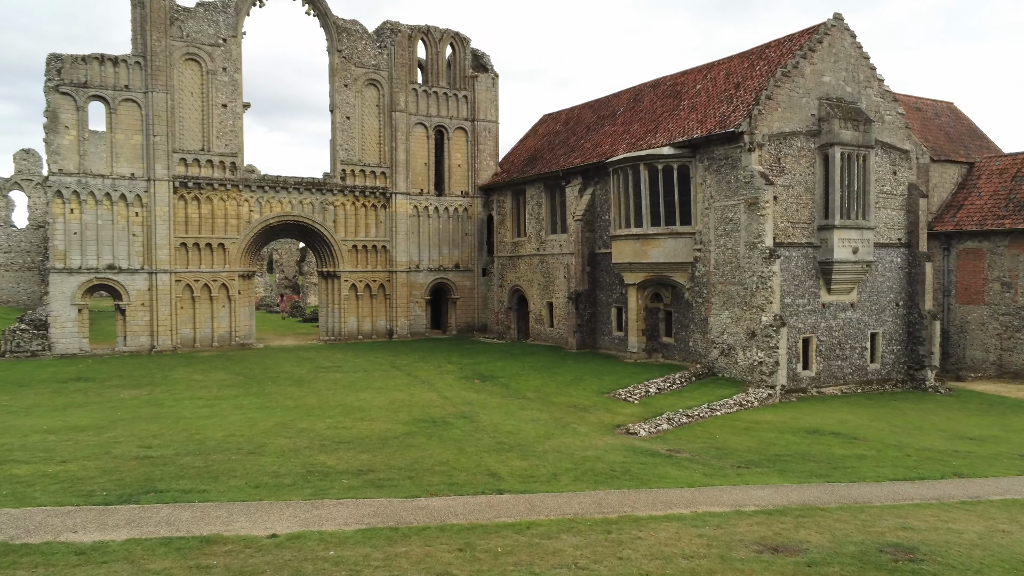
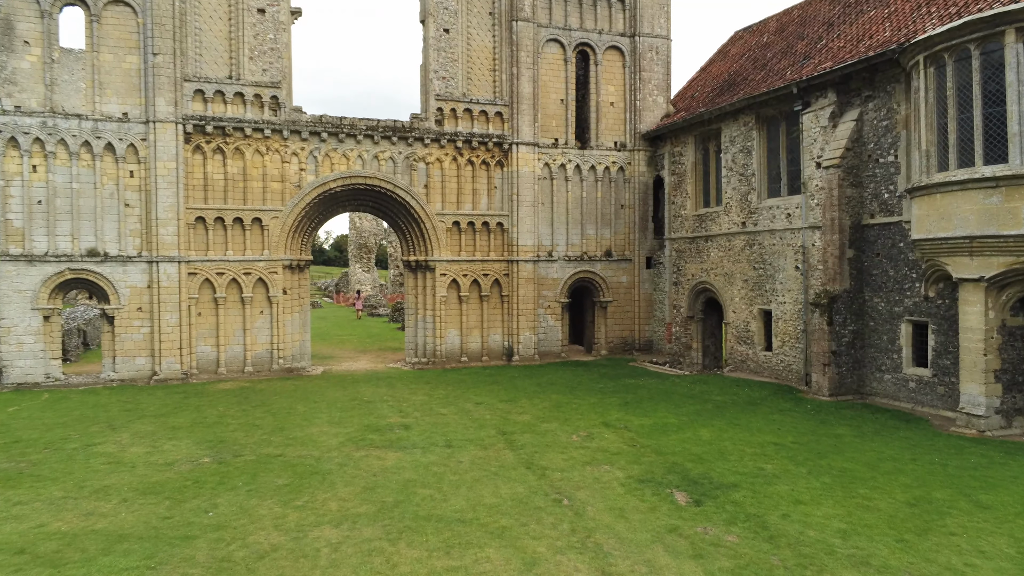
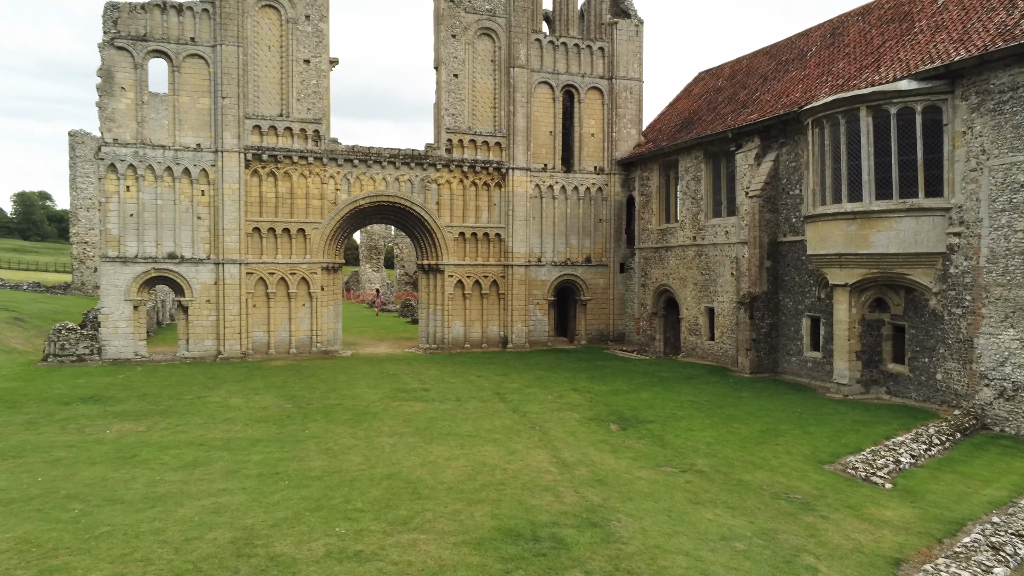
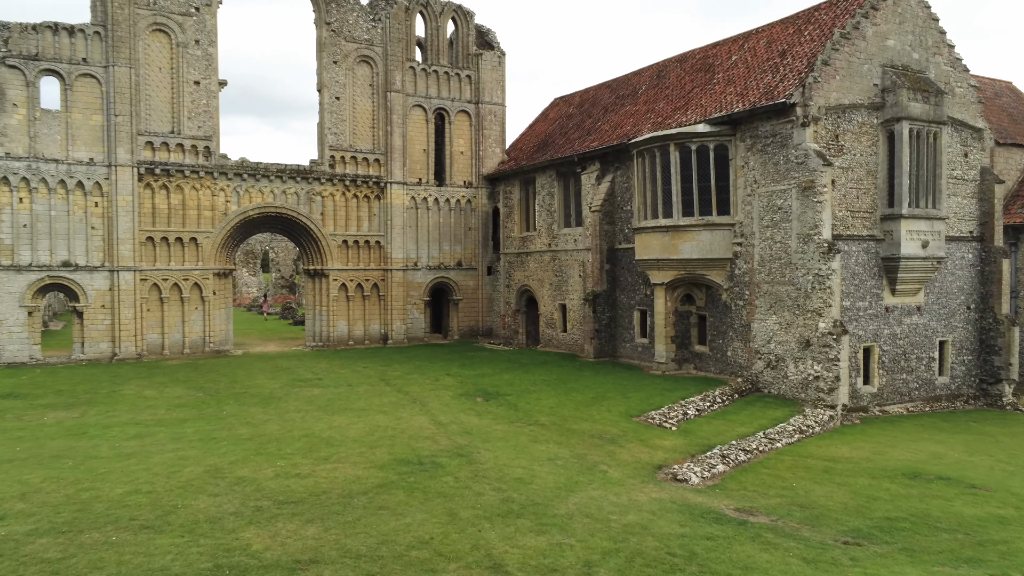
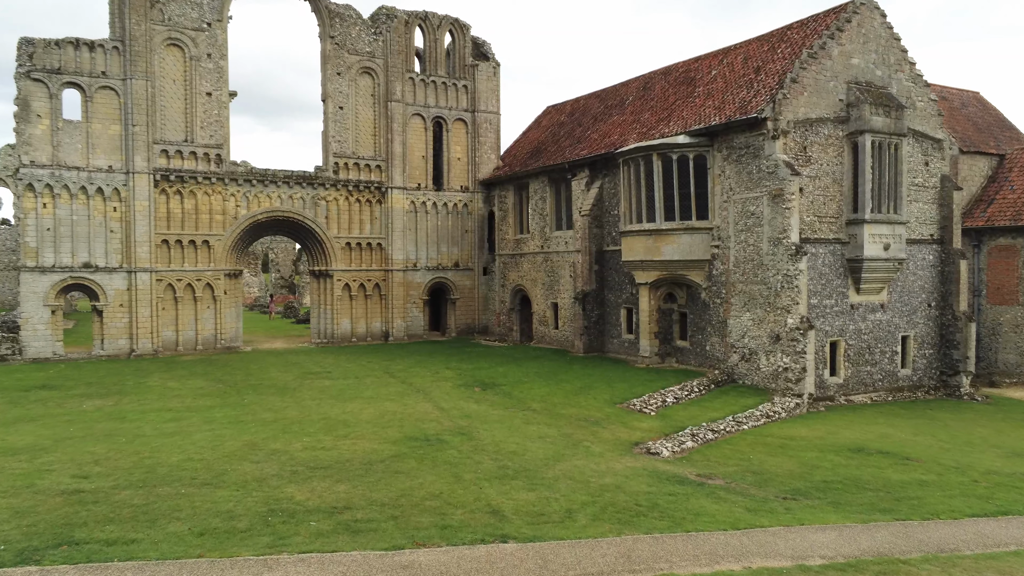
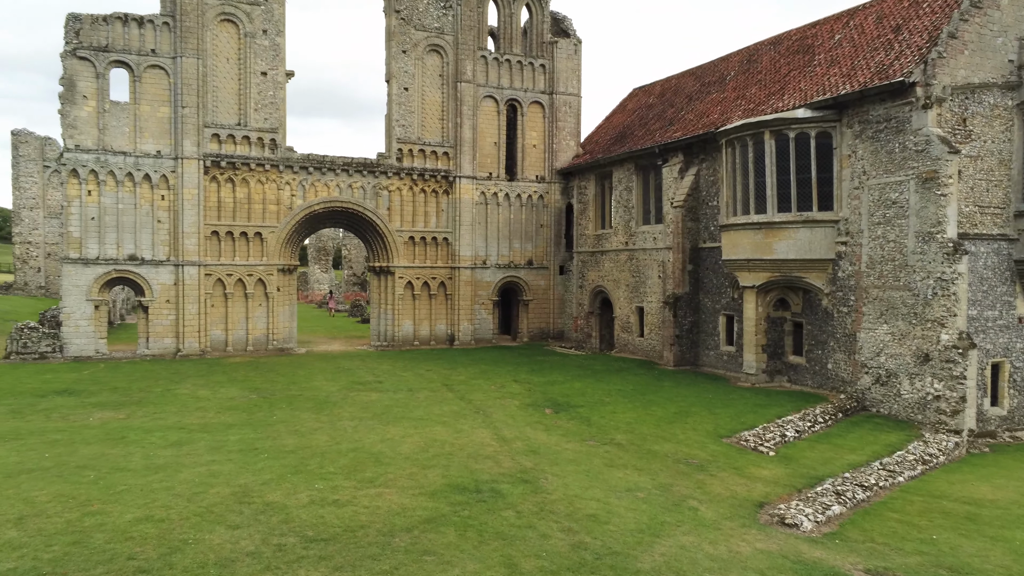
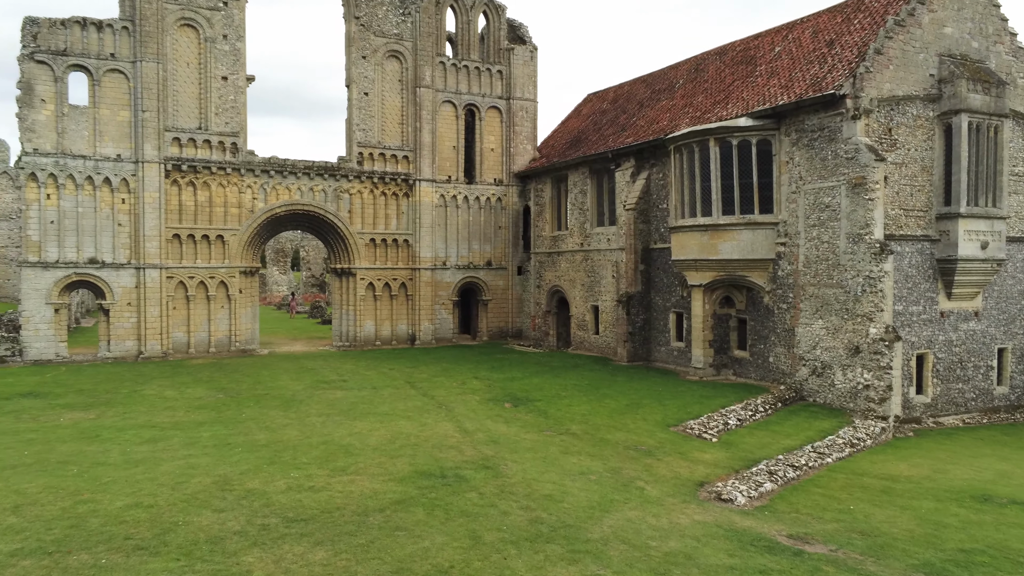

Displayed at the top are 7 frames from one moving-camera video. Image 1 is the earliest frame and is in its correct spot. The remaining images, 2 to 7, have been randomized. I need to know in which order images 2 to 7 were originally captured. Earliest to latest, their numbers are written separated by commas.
5, 4, 7, 6, 3, 2
